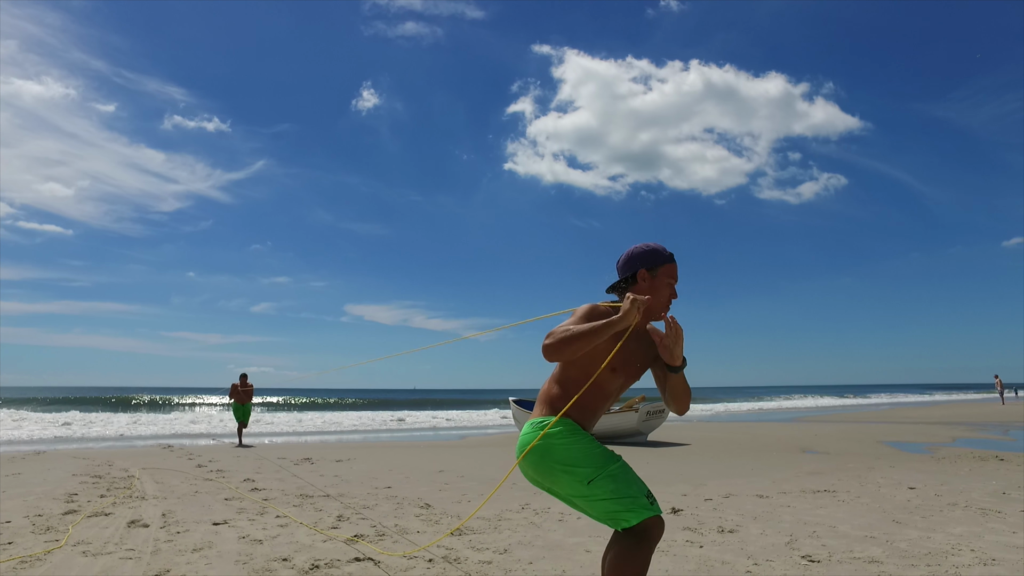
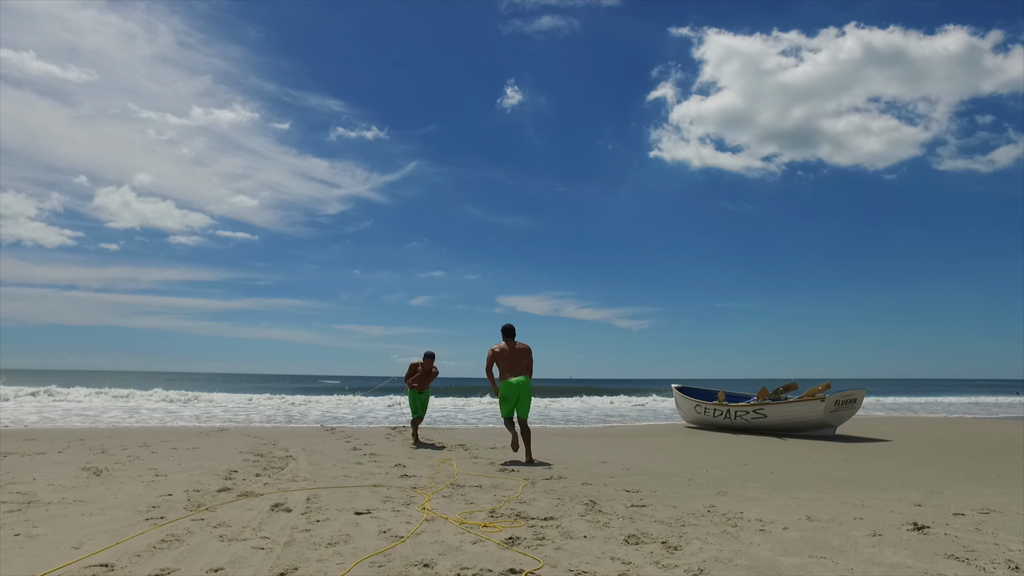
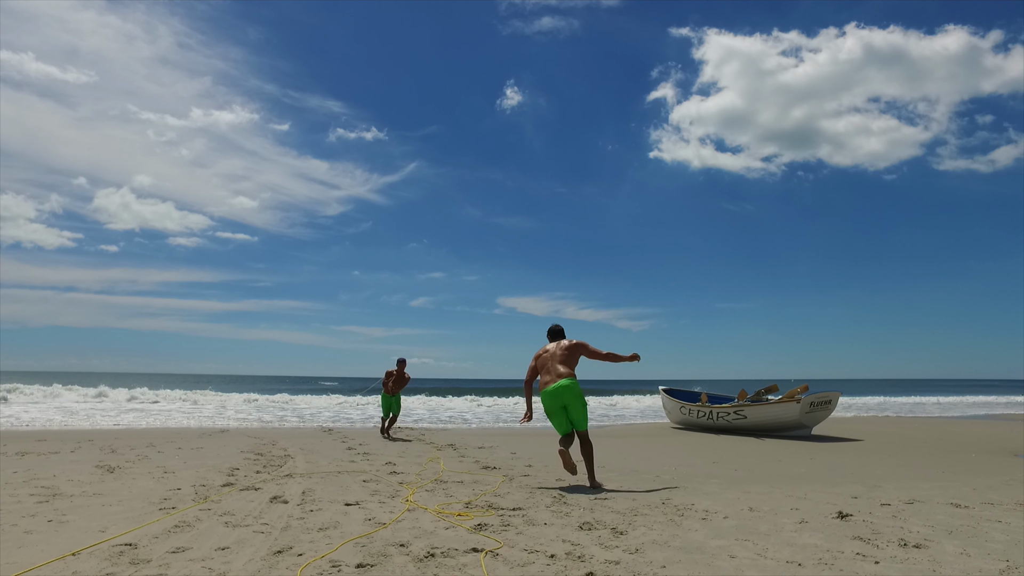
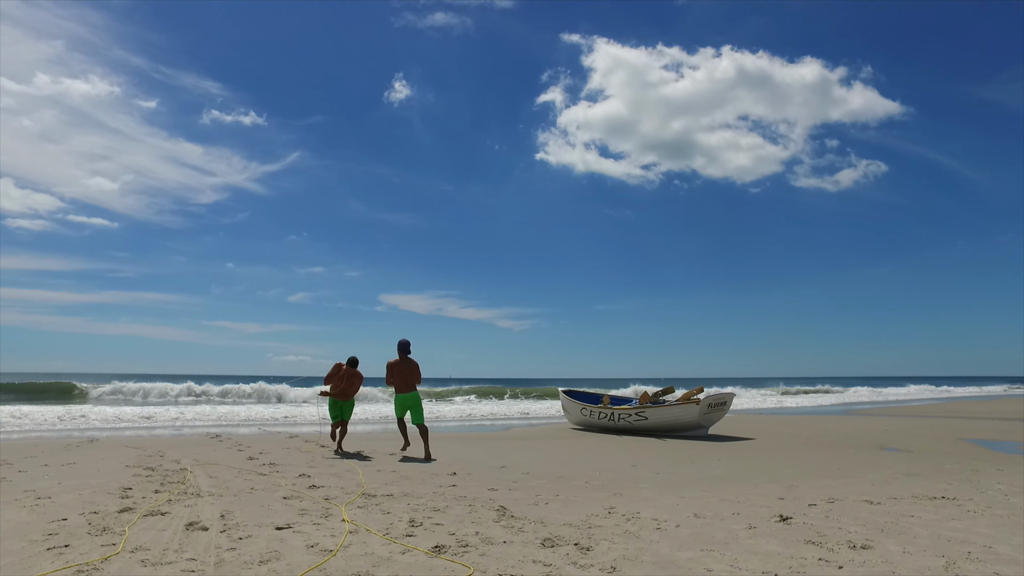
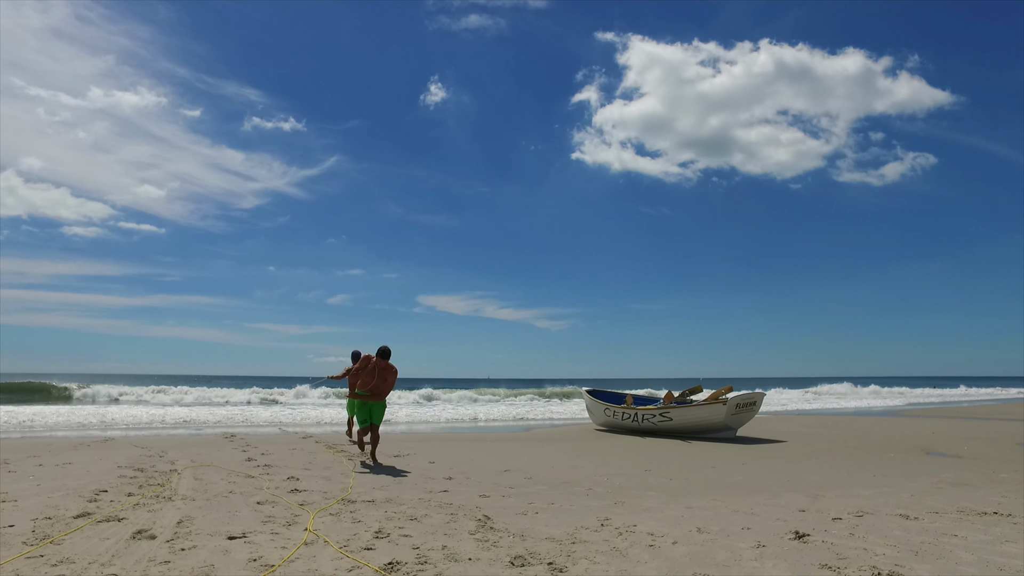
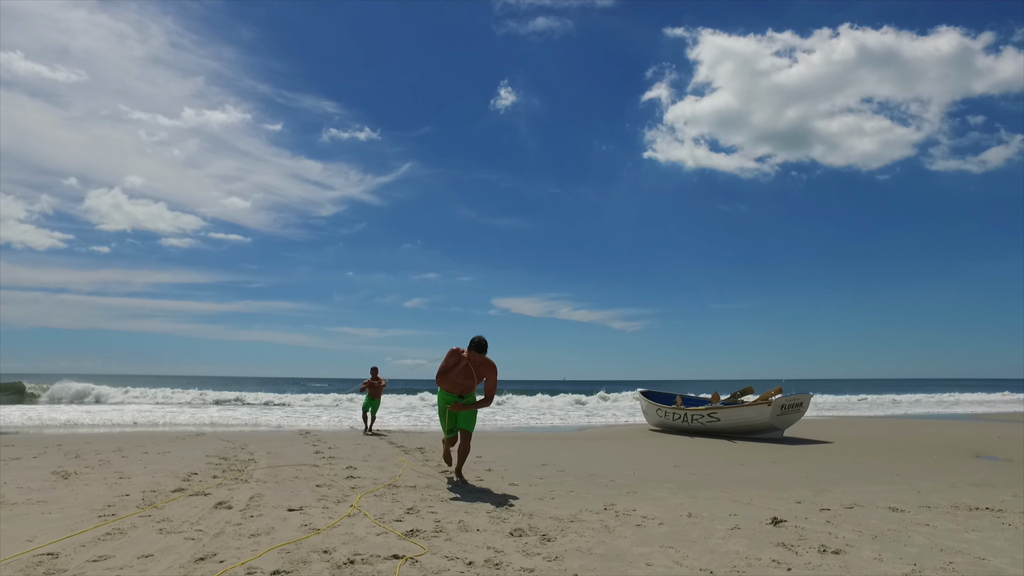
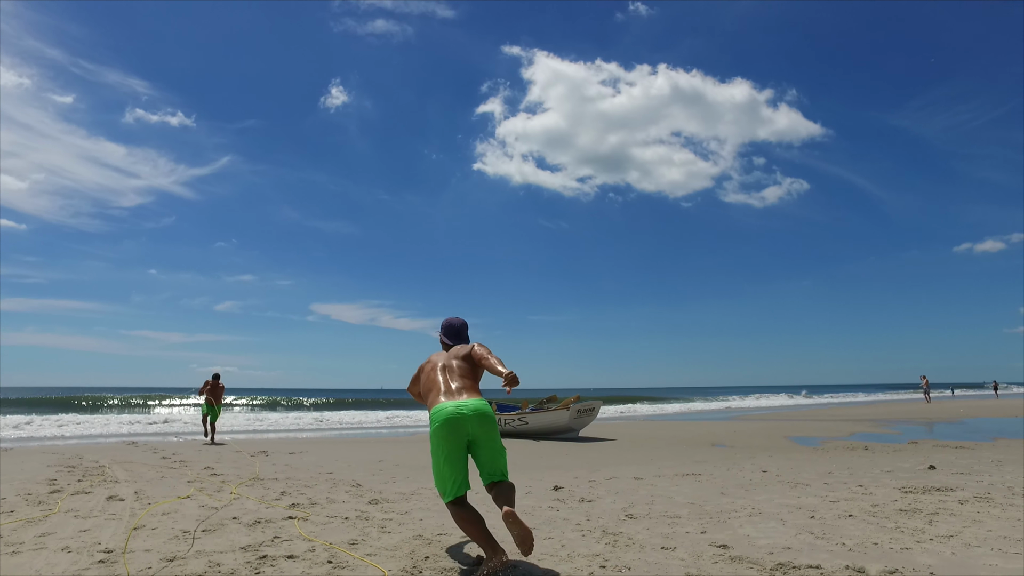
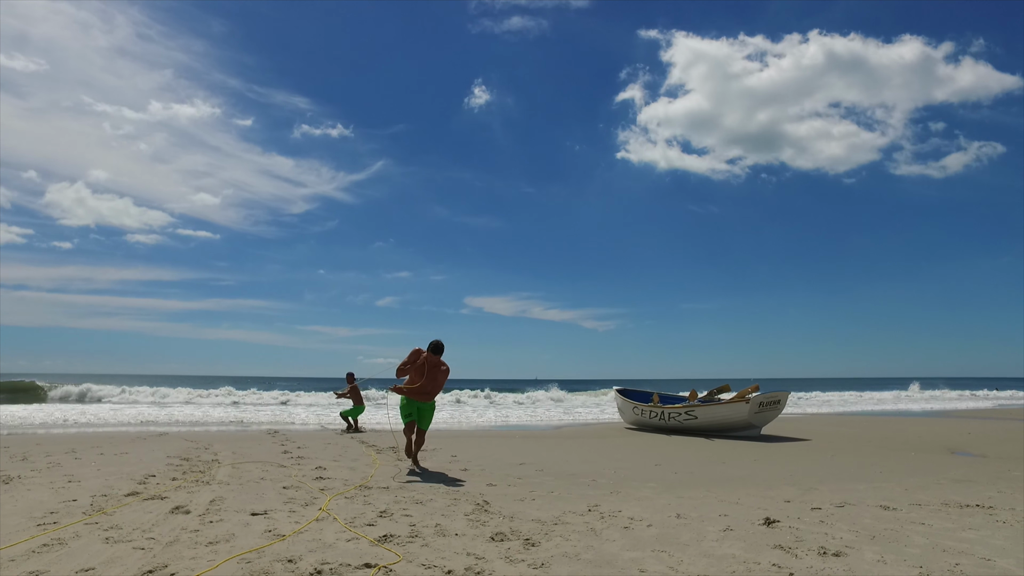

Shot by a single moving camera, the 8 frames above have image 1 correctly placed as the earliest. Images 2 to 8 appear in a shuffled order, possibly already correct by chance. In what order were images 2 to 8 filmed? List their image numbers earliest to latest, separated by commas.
7, 4, 5, 8, 6, 3, 2
